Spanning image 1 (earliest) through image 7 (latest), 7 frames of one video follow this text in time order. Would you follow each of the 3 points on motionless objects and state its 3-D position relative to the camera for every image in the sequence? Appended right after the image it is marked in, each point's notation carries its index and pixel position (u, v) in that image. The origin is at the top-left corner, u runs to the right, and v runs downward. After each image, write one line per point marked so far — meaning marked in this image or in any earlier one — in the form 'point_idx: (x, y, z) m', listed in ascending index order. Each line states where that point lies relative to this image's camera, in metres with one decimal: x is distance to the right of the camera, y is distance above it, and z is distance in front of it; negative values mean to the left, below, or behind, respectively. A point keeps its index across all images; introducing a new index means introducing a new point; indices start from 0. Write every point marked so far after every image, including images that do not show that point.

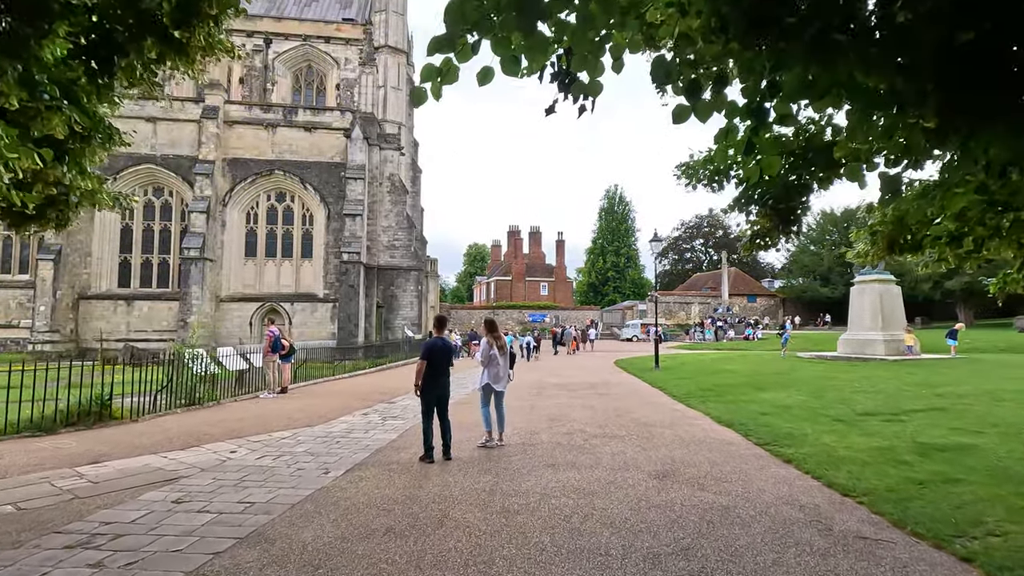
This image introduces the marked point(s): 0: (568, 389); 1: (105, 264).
0: (+1.0, -1.8, +9.6) m
1: (-15.2, +0.9, +20.0) m
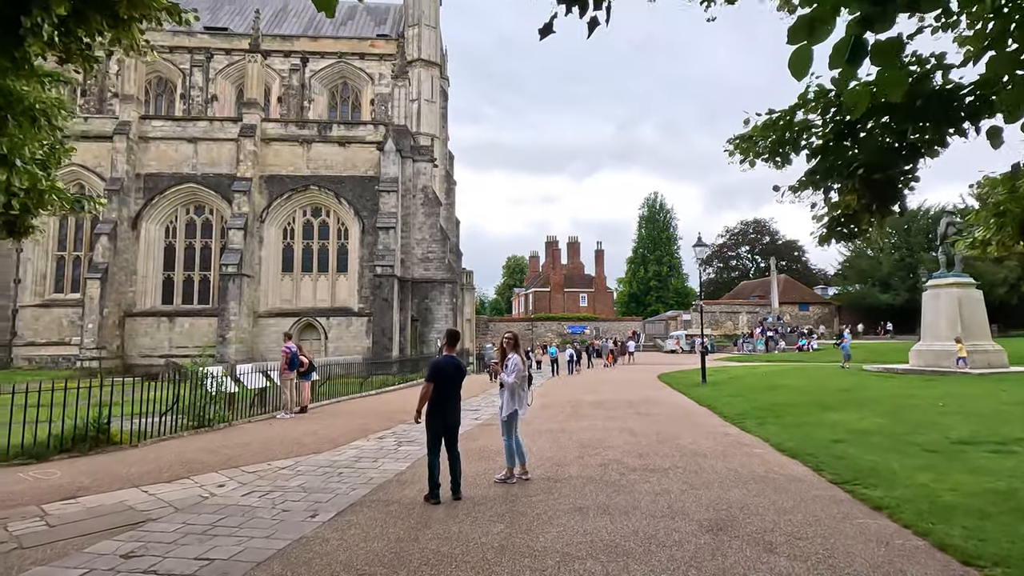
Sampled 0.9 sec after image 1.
0: (+1.5, -2.0, +8.8) m
1: (-13.8, +0.2, +20.4) m
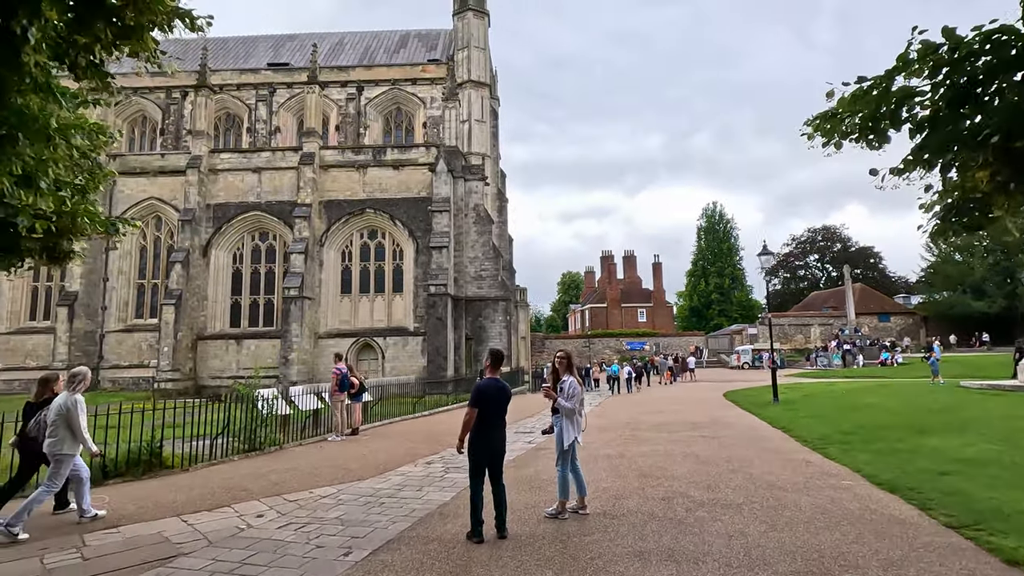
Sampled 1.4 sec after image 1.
0: (+2.4, -2.2, +8.2) m
1: (-11.7, -0.7, +21.4) m
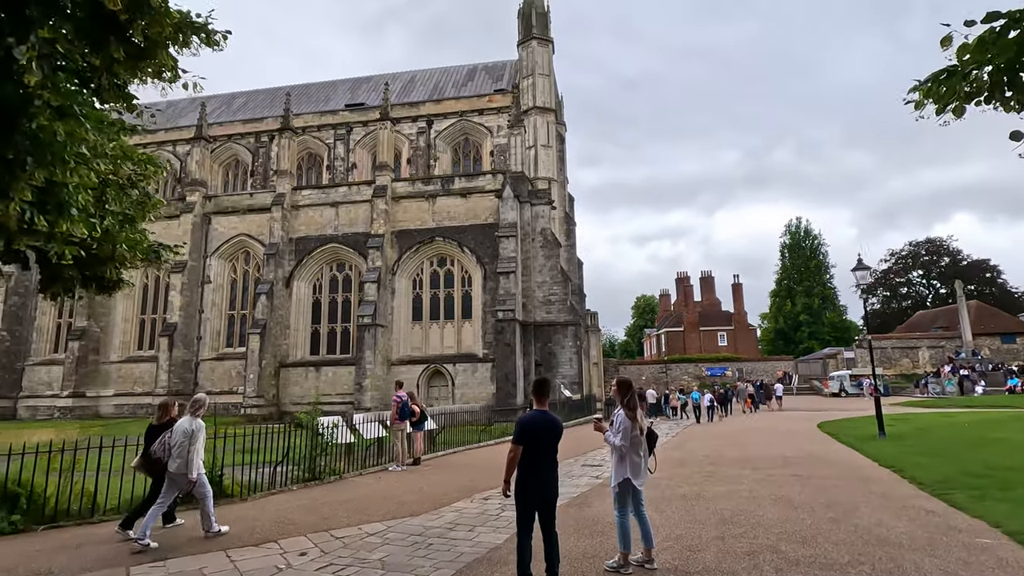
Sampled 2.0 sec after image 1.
0: (+3.3, -2.5, +7.4) m
1: (-8.9, -2.0, +22.4) m
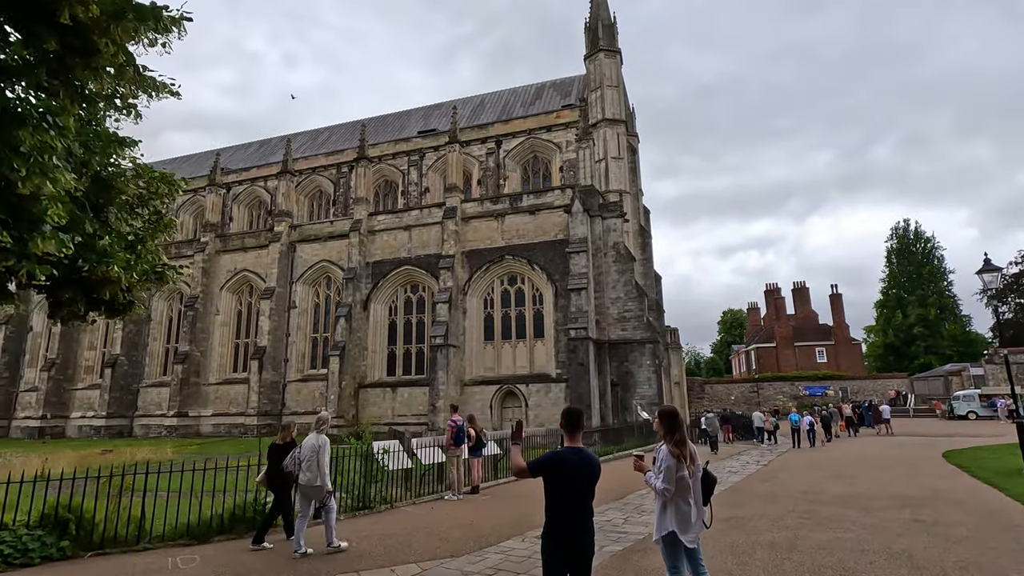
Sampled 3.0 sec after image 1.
0: (+4.1, -2.5, +6.2) m
1: (-5.8, -2.9, +22.9) m
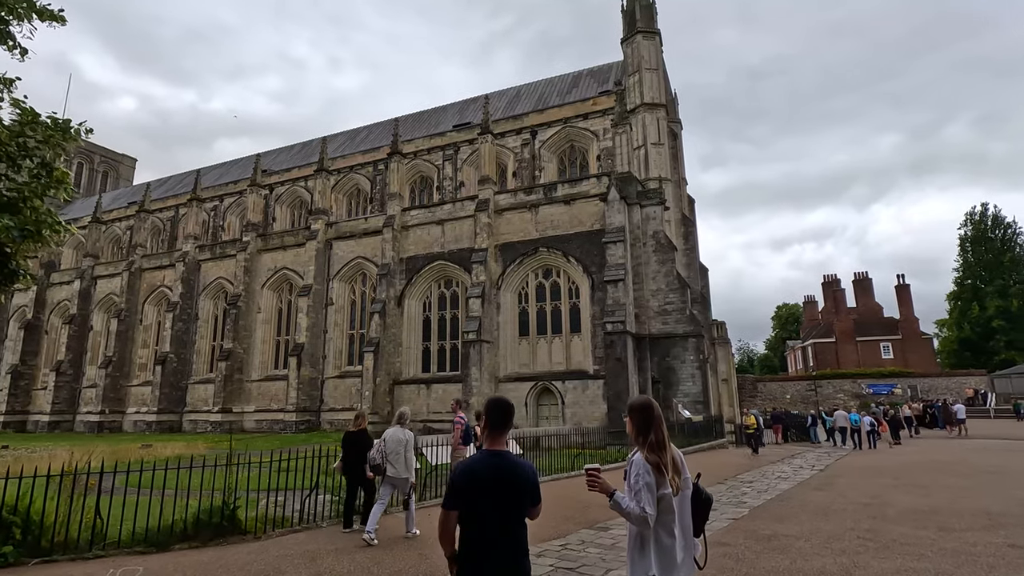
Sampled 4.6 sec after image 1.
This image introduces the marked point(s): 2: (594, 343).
0: (+4.1, -2.3, +5.2) m
1: (-4.3, -2.7, +22.6) m
2: (+3.0, -2.0, +19.4) m
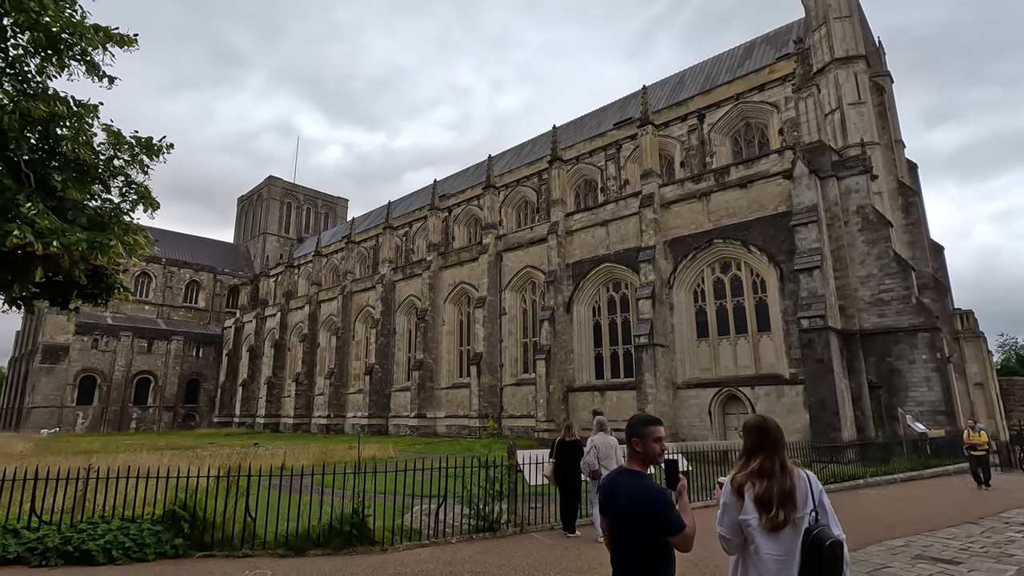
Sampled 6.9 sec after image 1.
0: (+5.1, -1.9, +3.0) m
1: (+2.9, -2.9, +22.2) m
2: (+8.6, -1.7, +16.8) m
